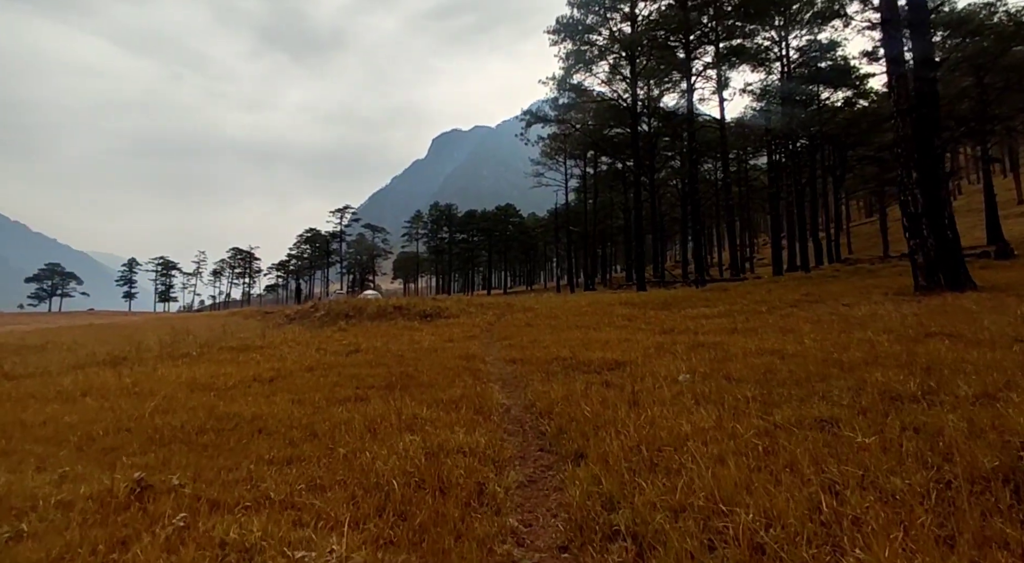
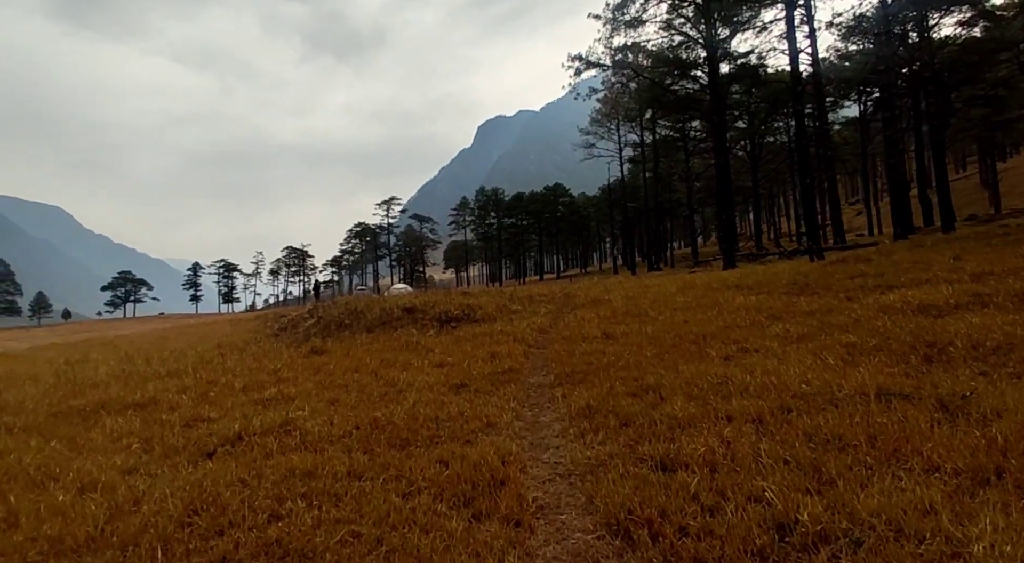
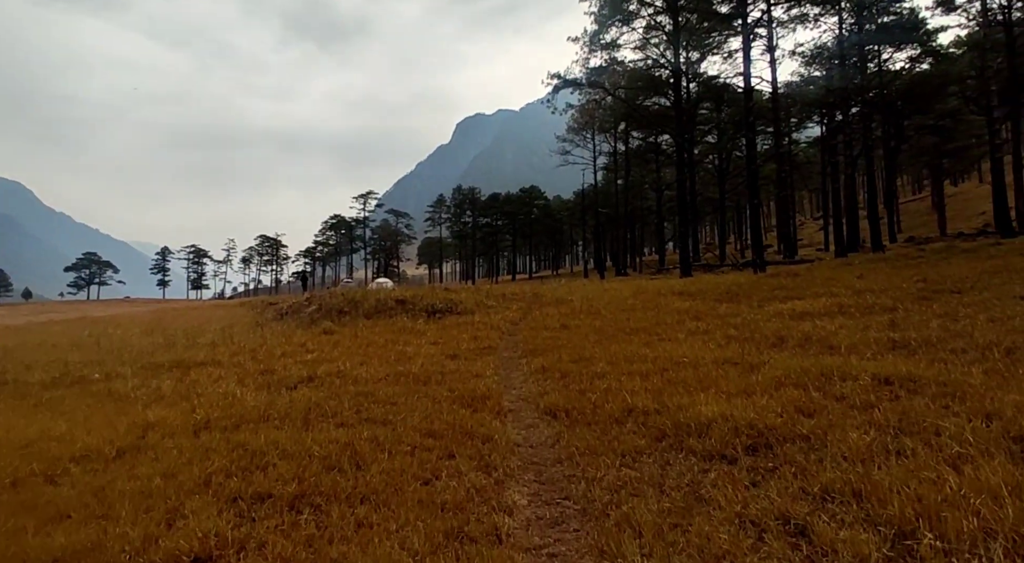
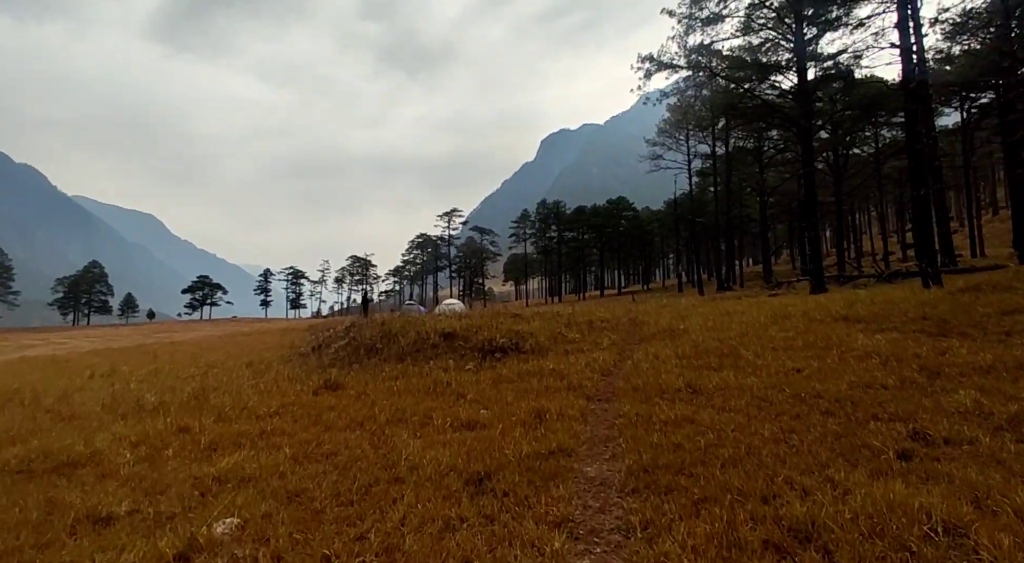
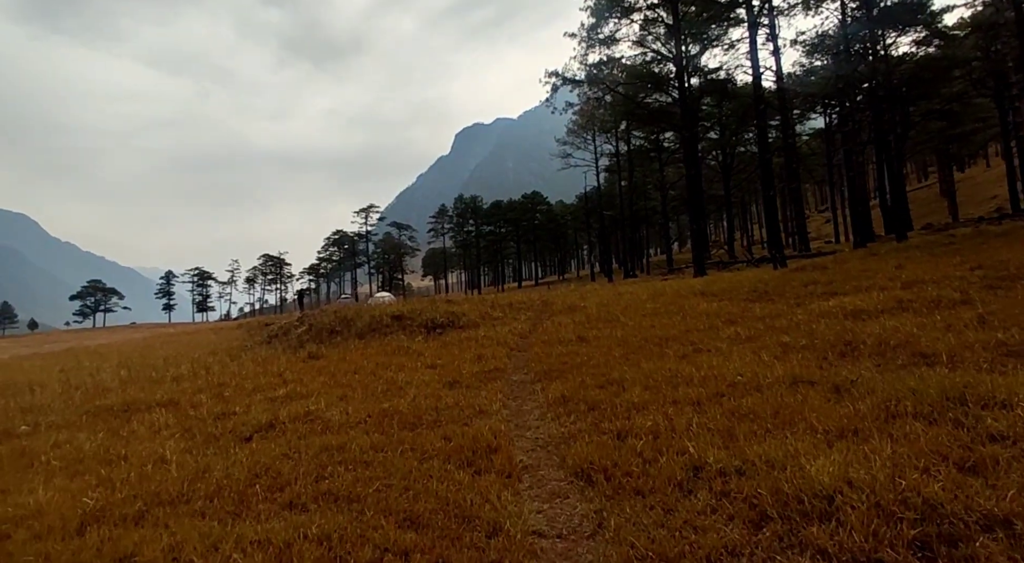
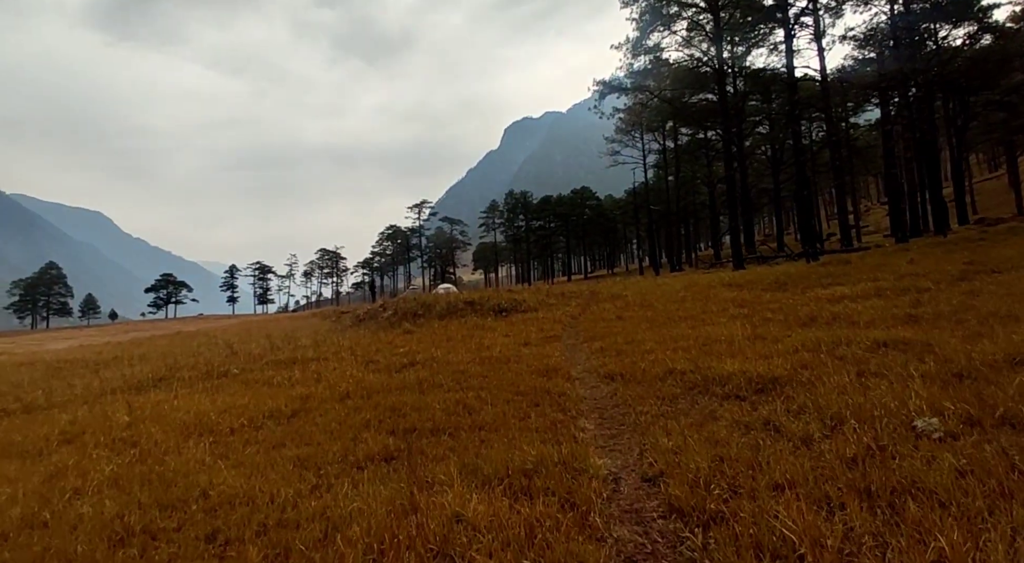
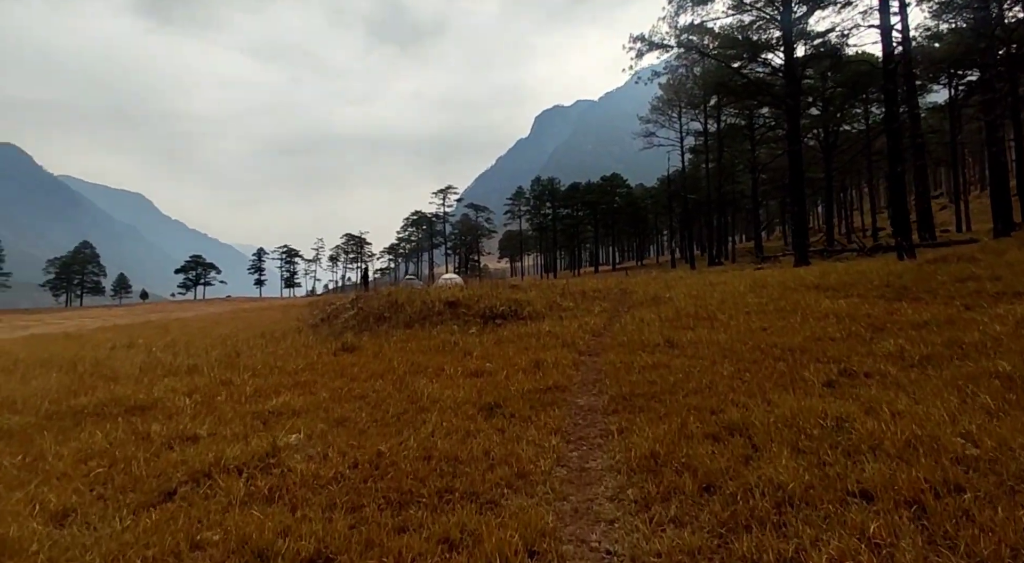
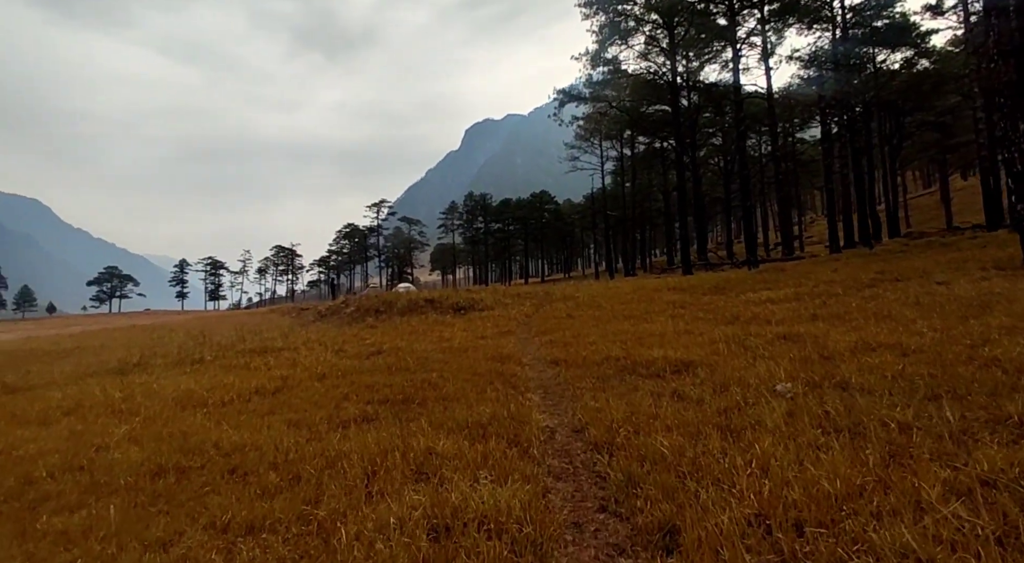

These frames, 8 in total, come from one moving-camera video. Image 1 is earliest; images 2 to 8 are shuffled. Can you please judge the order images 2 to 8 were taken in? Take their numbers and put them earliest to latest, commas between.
8, 6, 3, 5, 2, 7, 4
